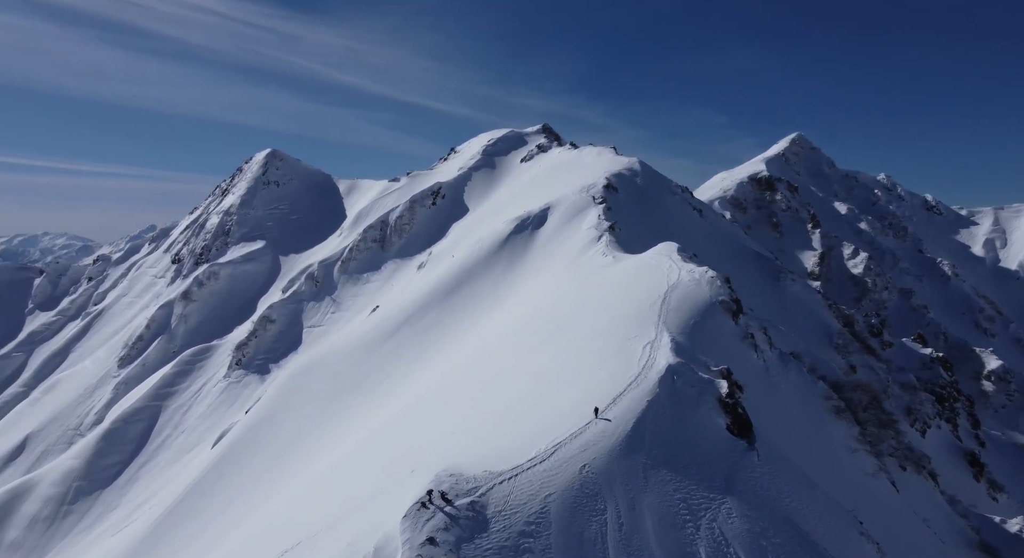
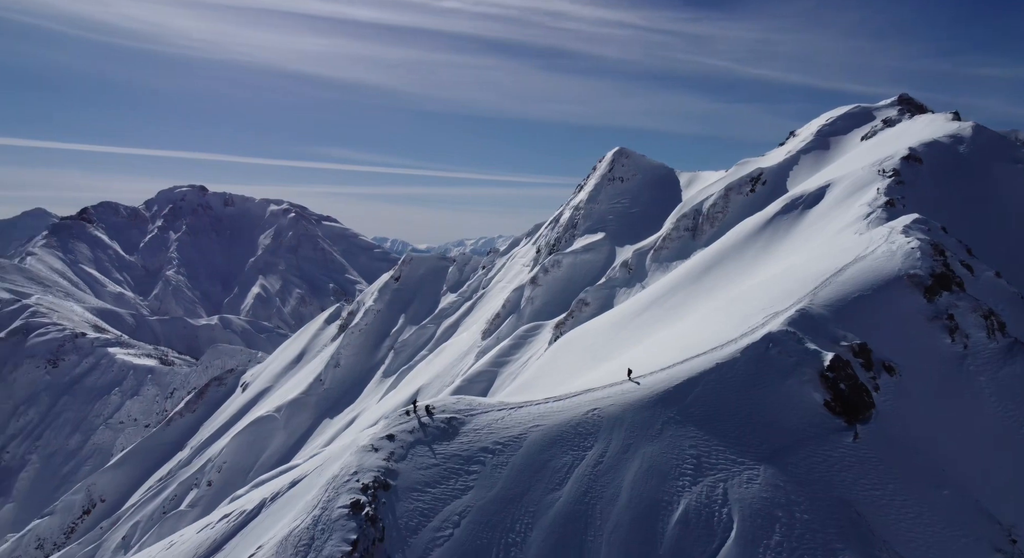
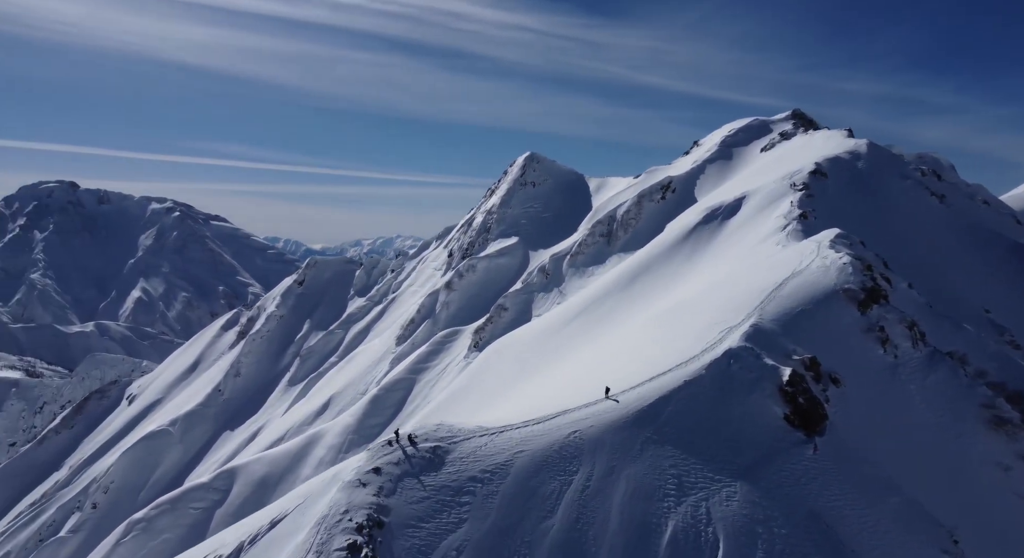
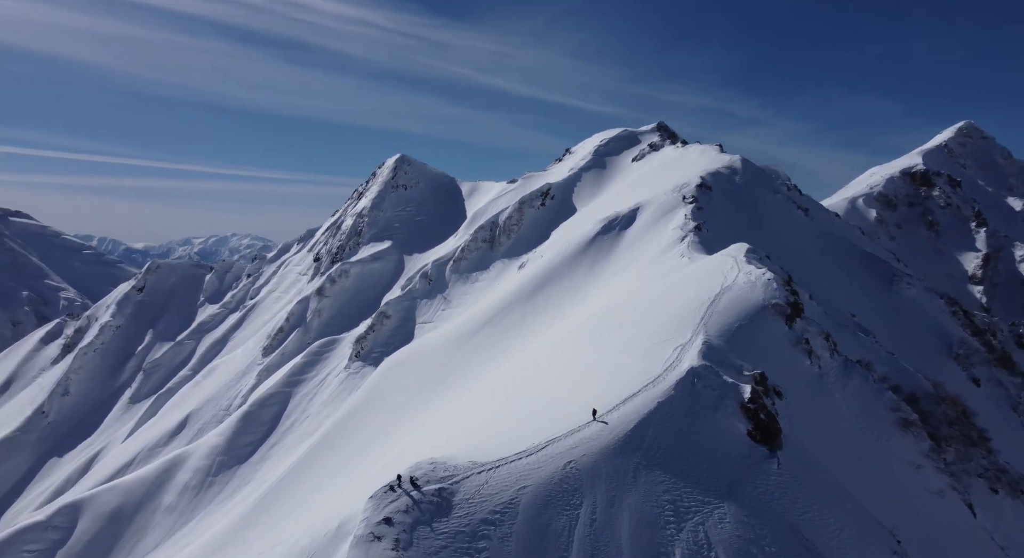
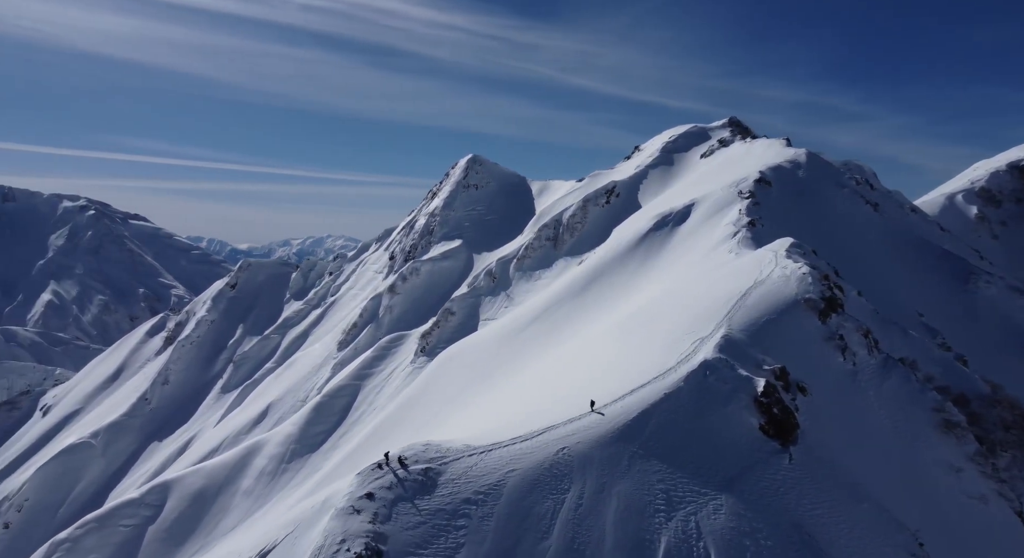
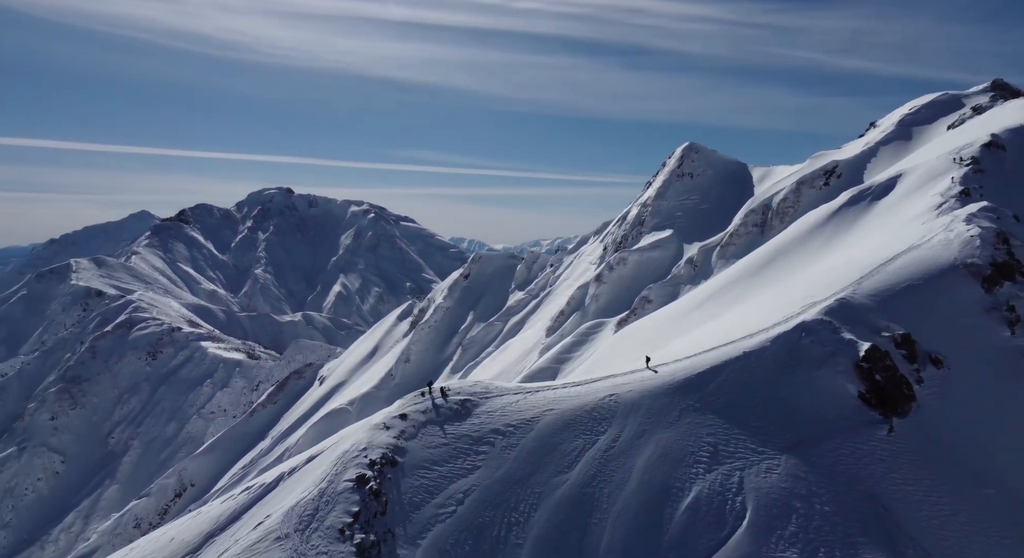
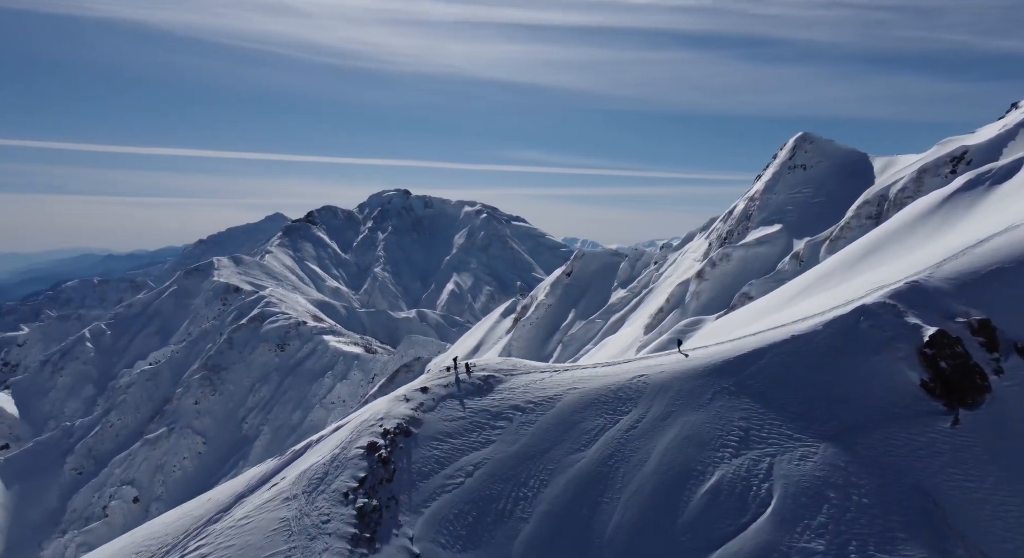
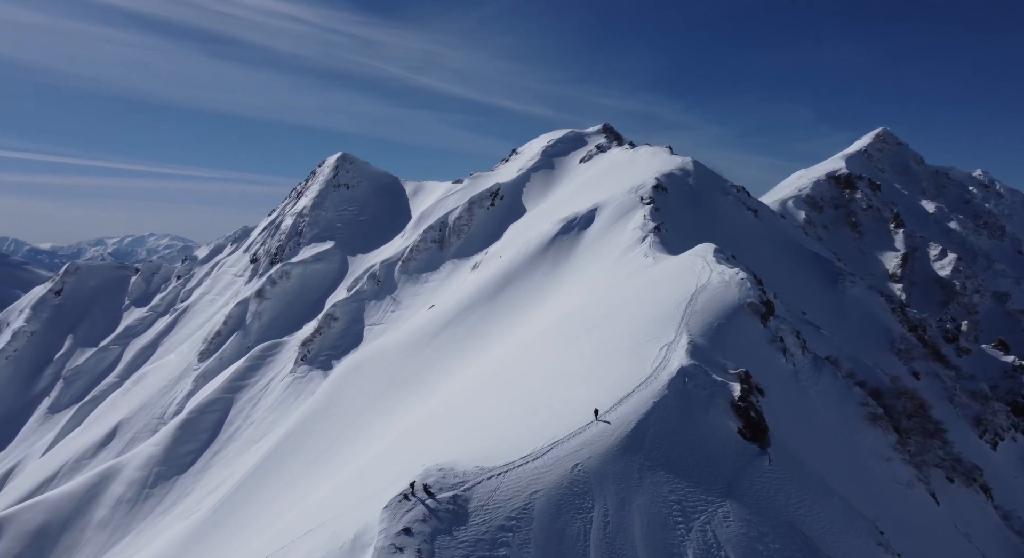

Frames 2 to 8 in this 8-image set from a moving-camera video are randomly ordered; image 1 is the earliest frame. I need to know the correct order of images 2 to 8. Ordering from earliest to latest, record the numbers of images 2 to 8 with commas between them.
8, 4, 5, 3, 2, 6, 7
